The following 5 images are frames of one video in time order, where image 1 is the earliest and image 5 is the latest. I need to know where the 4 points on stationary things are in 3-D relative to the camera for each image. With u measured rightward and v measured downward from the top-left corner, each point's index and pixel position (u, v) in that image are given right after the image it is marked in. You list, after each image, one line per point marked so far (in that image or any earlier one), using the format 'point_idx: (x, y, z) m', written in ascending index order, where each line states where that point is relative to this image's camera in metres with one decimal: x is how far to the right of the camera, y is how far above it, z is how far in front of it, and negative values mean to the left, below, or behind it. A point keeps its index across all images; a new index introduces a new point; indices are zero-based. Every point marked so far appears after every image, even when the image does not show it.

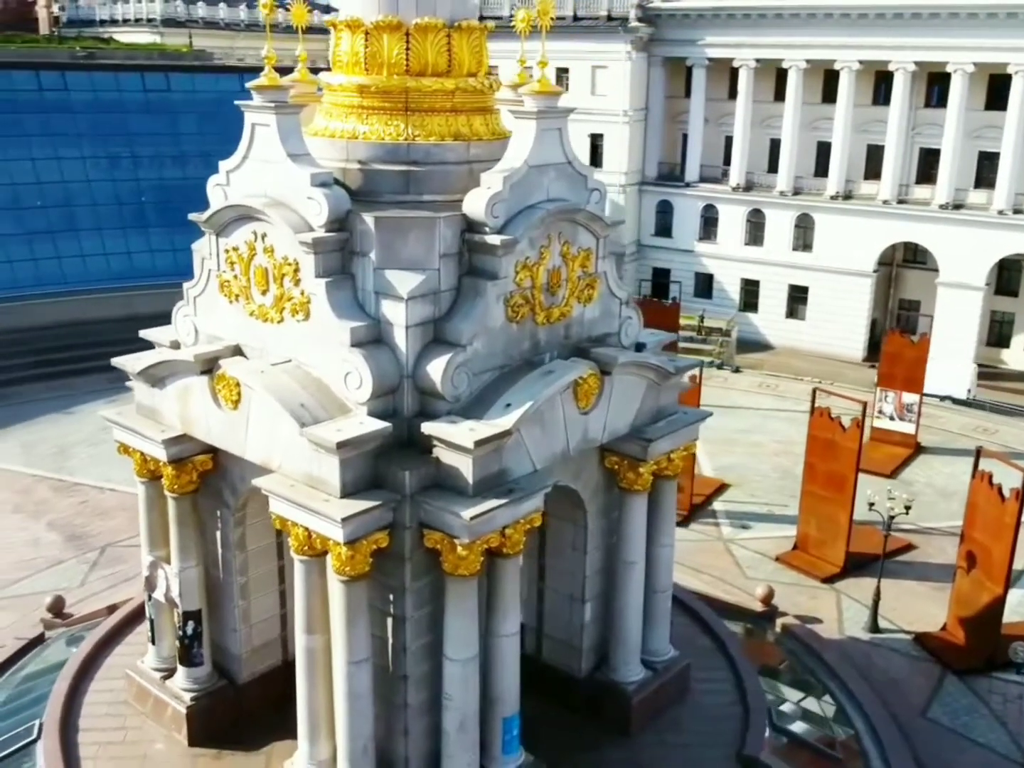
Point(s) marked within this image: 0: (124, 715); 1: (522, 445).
0: (-6.2, -5.3, +17.1) m
1: (+0.1, -0.8, +13.8) m
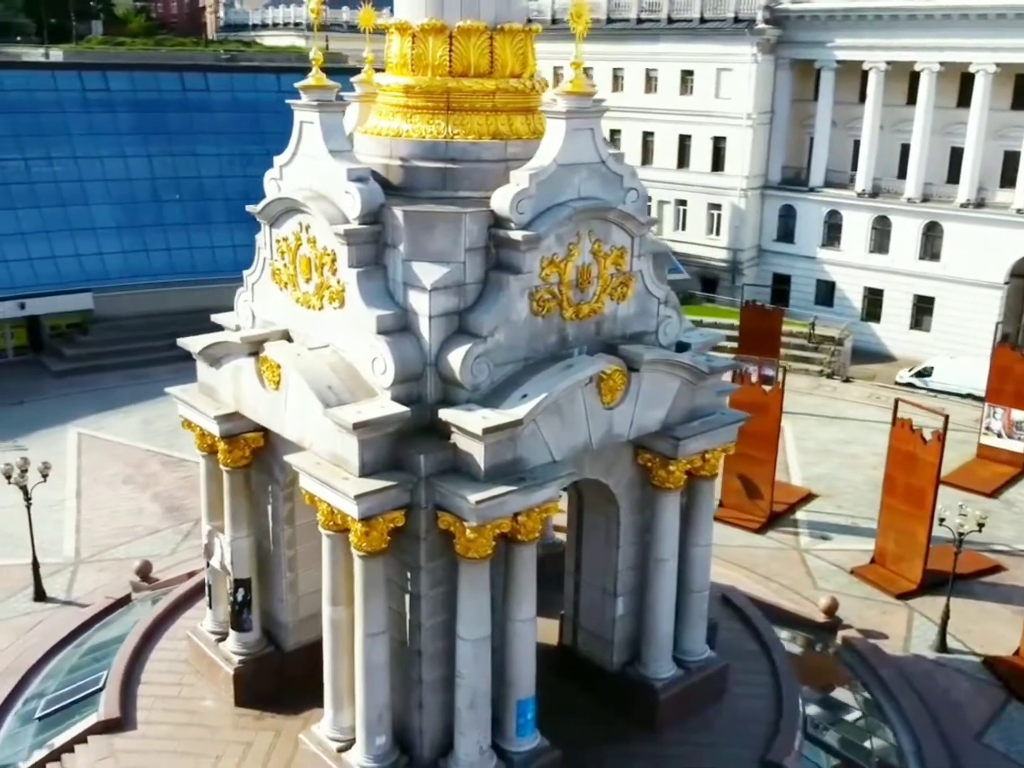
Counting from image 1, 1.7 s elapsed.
0: (-5.7, -5.0, +18.3) m
1: (+0.3, -0.7, +14.2) m
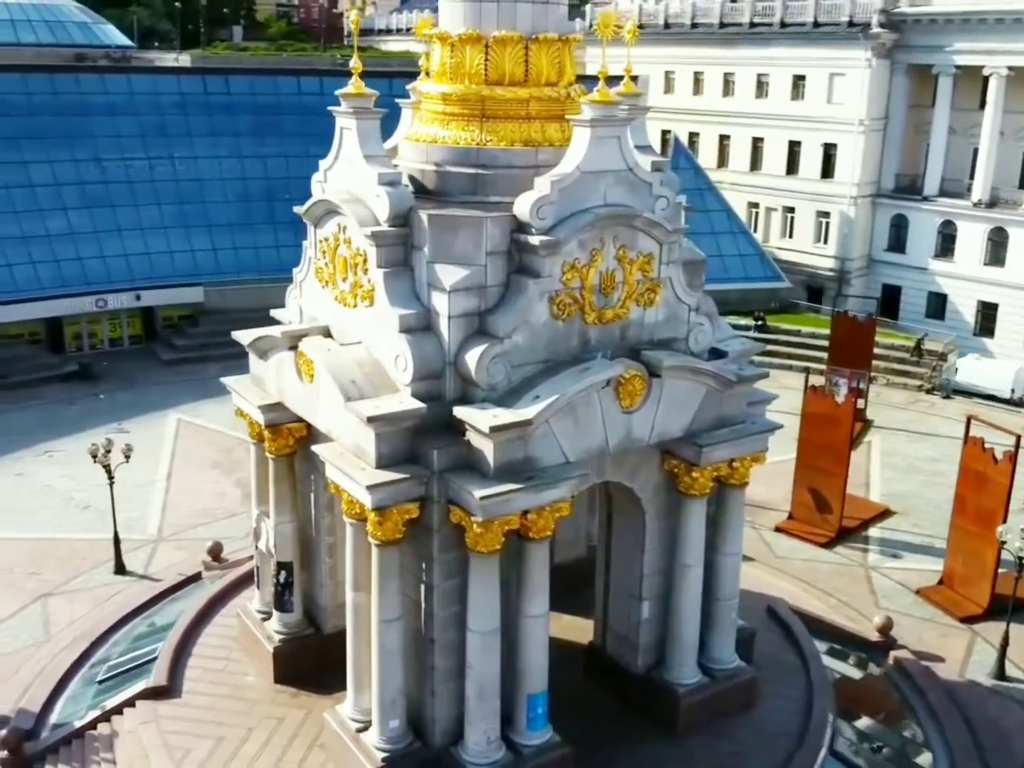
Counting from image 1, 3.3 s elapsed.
0: (-5.1, -4.8, +19.3) m
1: (+0.5, -0.7, +14.5) m
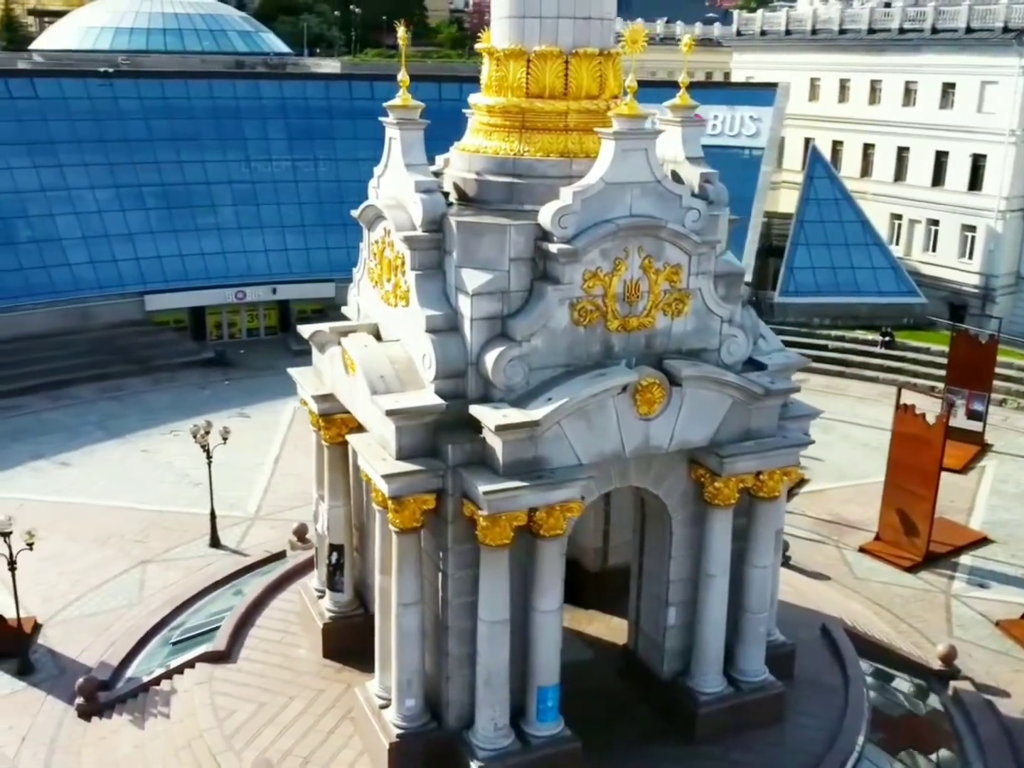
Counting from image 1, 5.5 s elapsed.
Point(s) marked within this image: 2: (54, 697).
0: (-4.3, -4.6, +20.6) m
1: (+0.7, -0.8, +15.0) m
2: (-8.6, -5.9, +20.0) m
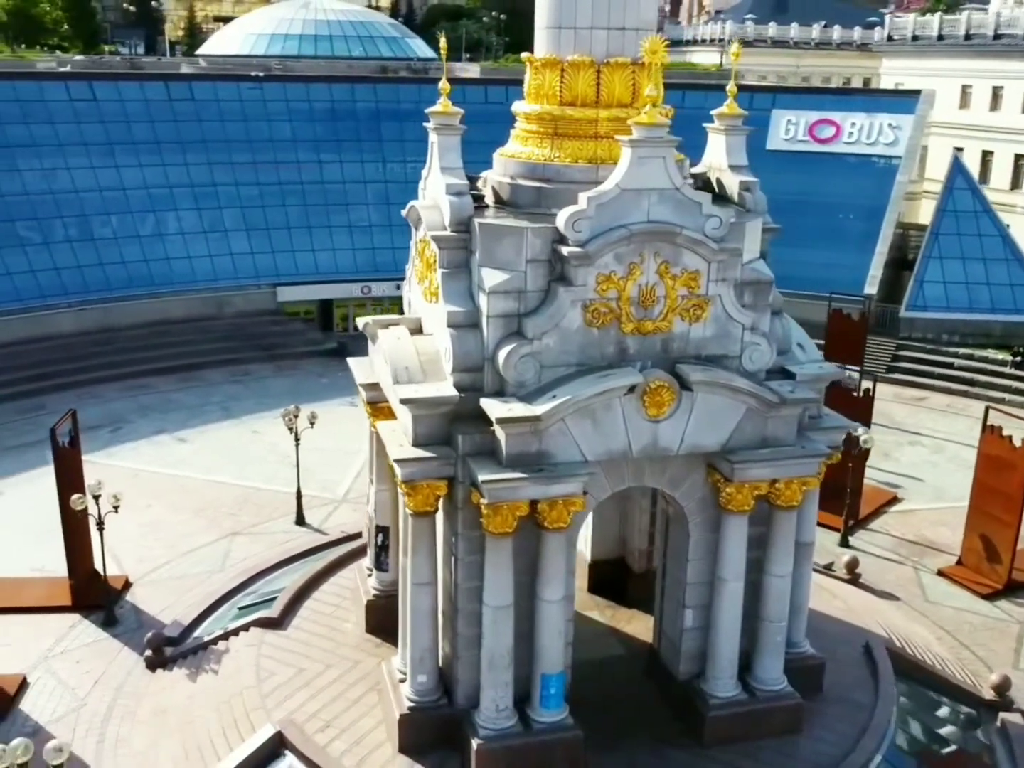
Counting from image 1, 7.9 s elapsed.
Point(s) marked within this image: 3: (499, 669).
0: (-3.4, -4.4, +21.9) m
1: (+0.8, -0.7, +15.5) m
2: (-7.8, -5.4, +21.9) m
3: (-0.2, -4.3, +16.2) m
